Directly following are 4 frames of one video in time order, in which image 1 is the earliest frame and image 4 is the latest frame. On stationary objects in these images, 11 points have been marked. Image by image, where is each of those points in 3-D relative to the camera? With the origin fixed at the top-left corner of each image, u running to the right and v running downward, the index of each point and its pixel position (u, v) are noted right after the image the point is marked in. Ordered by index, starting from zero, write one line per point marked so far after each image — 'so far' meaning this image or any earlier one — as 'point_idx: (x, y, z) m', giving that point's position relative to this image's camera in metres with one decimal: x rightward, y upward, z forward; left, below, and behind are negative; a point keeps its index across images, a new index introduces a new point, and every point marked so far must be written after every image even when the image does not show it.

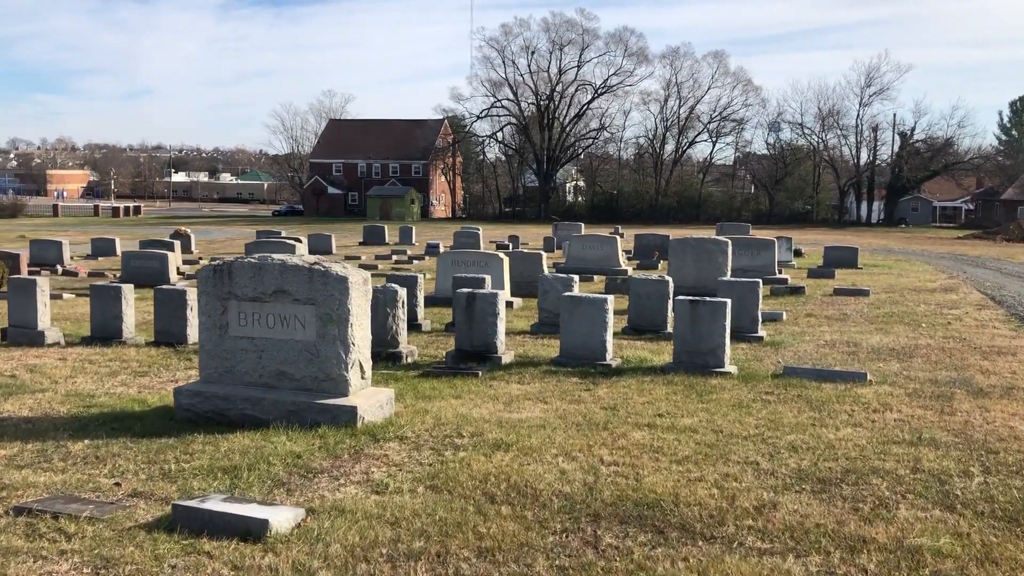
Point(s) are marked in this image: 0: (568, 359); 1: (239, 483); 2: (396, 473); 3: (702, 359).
0: (+0.5, -0.7, +9.3) m
1: (-1.6, -1.1, +5.3) m
2: (-0.7, -1.1, +5.5) m
3: (+1.8, -0.7, +8.8) m
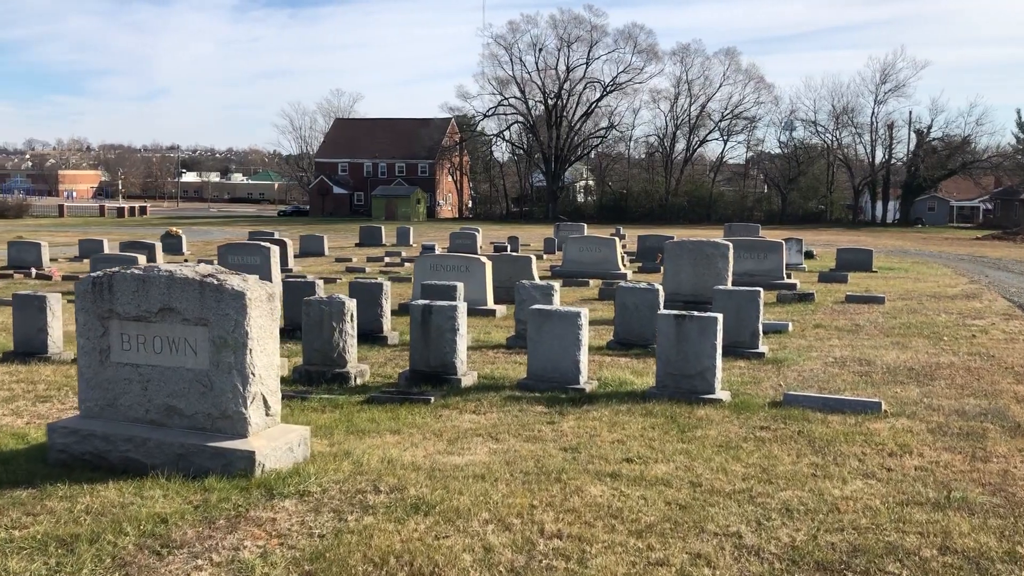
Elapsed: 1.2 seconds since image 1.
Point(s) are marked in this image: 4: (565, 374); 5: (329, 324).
0: (+0.2, -0.8, +8.1) m
1: (-2.0, -1.2, +4.1) m
2: (-1.1, -1.2, +4.3) m
3: (+1.5, -0.8, +7.6) m
4: (+0.5, -0.7, +8.0) m
5: (-1.7, -0.3, +8.7) m
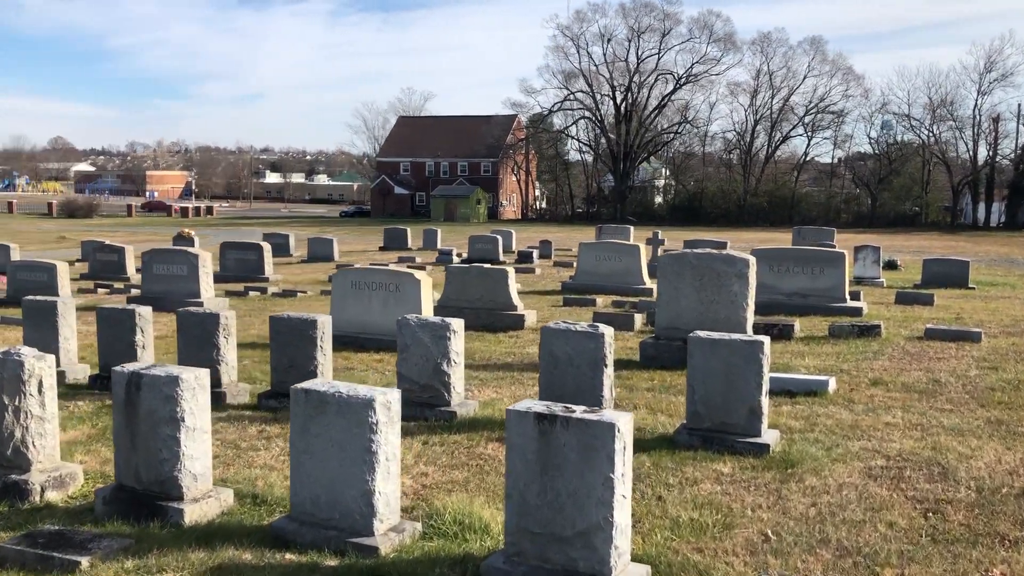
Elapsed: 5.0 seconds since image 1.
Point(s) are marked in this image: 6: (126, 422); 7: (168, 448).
0: (-1.0, -1.1, +4.4) m
1: (-3.5, -1.5, +0.6) m
2: (-2.6, -1.5, +0.7) m
3: (+0.2, -1.1, +3.8) m
4: (-0.8, -1.0, +4.3) m
5: (-2.9, -0.6, +5.2) m
6: (-2.0, -0.7, +4.8) m
7: (-1.7, -0.8, +4.7) m
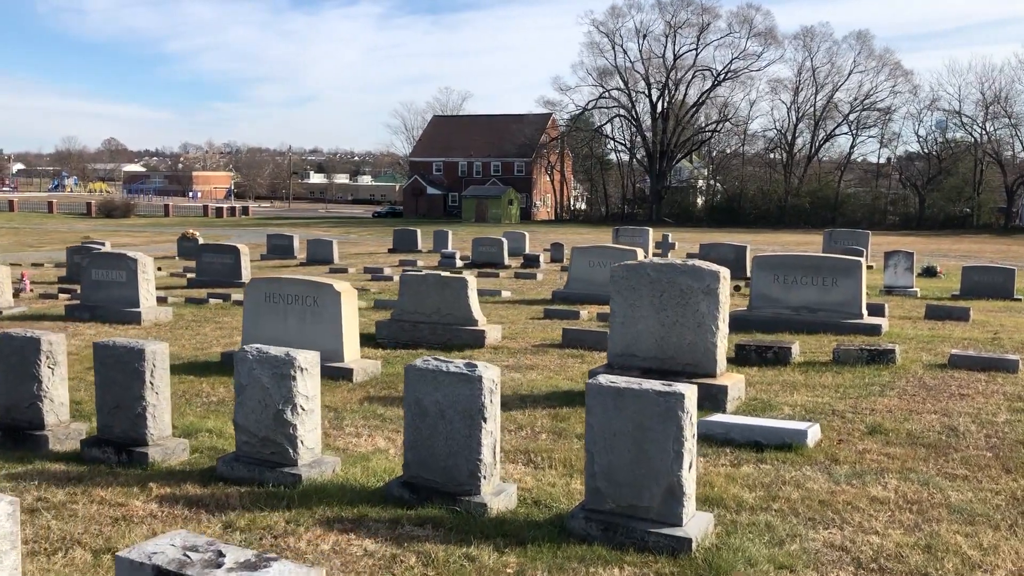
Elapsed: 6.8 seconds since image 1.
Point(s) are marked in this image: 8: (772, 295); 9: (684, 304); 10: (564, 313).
0: (-1.9, -1.2, +2.8) m
1: (-4.6, -1.6, -0.8) m
2: (-3.7, -1.6, -0.8) m
3: (-0.7, -1.2, +2.1) m
4: (-1.7, -1.2, +2.6) m
5: (-3.7, -0.7, +3.7) m
6: (-2.9, -0.8, +3.2) m
7: (-2.6, -0.9, +3.1) m
8: (+3.4, -0.1, +12.2) m
9: (+1.4, -0.2, +7.5) m
10: (+0.7, -0.4, +13.6) m
